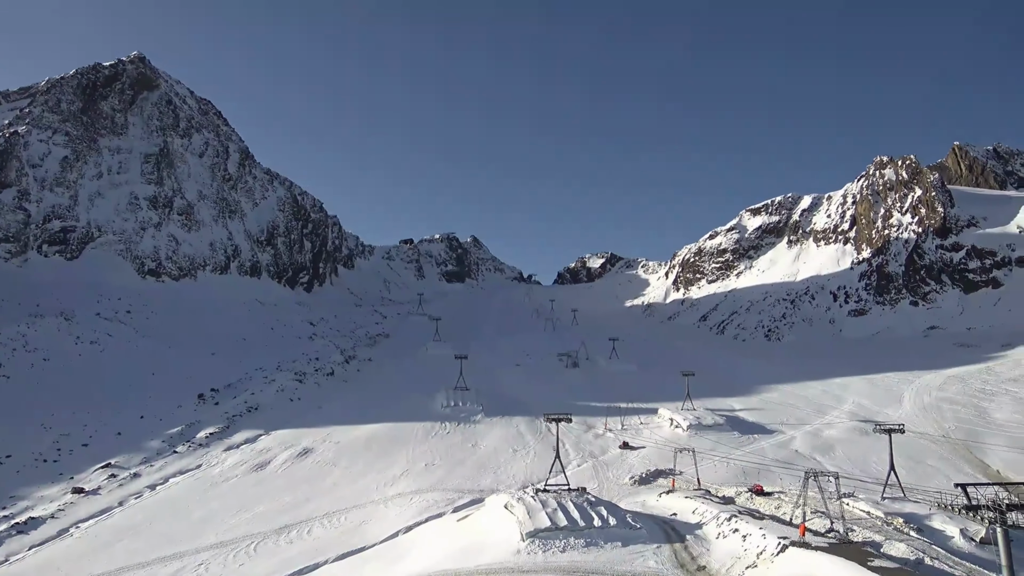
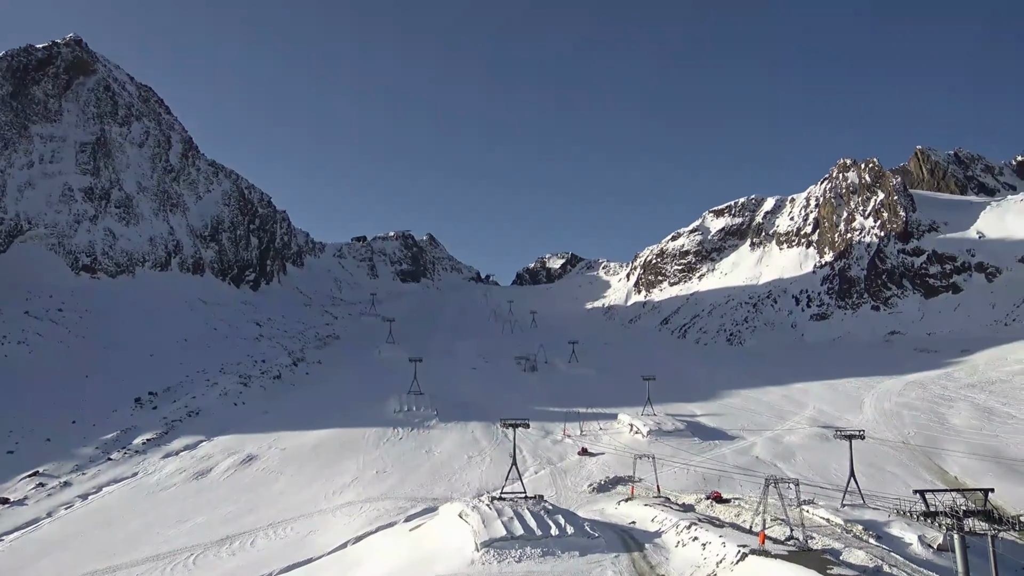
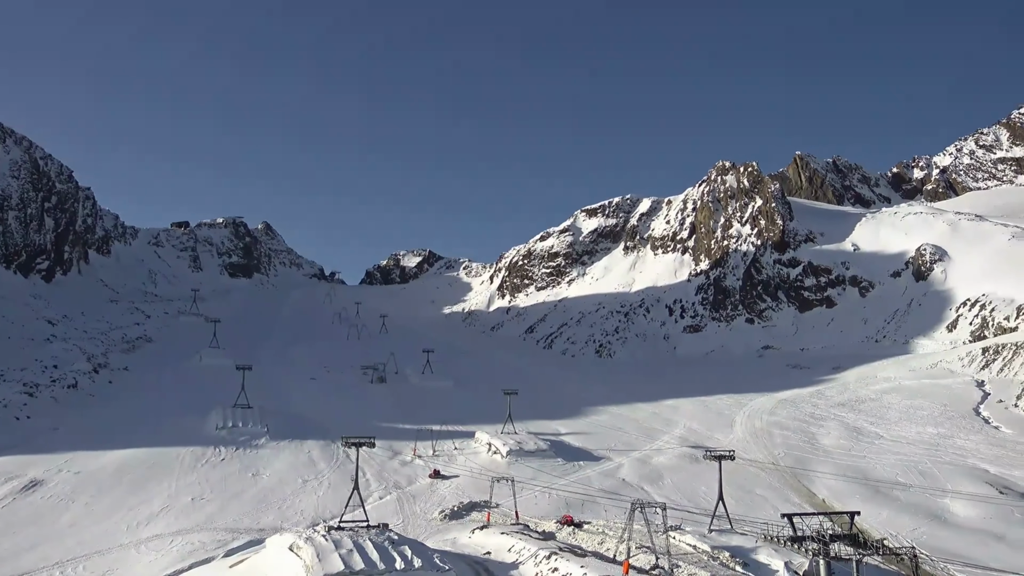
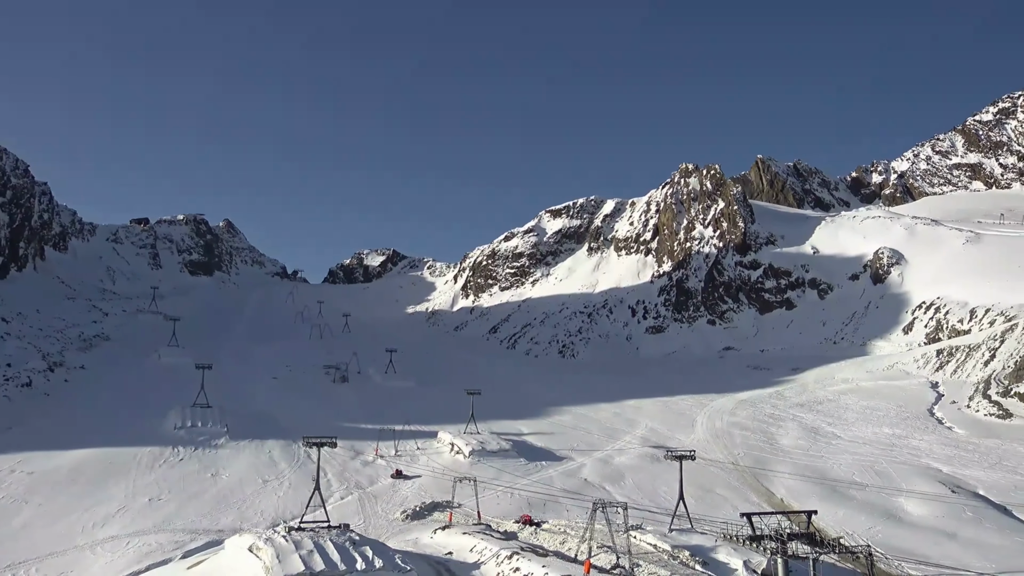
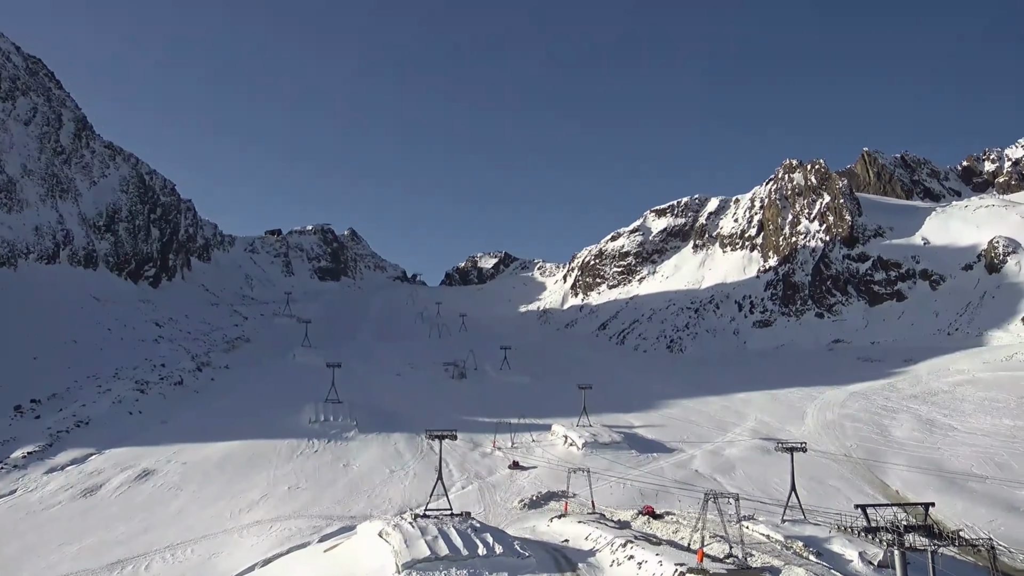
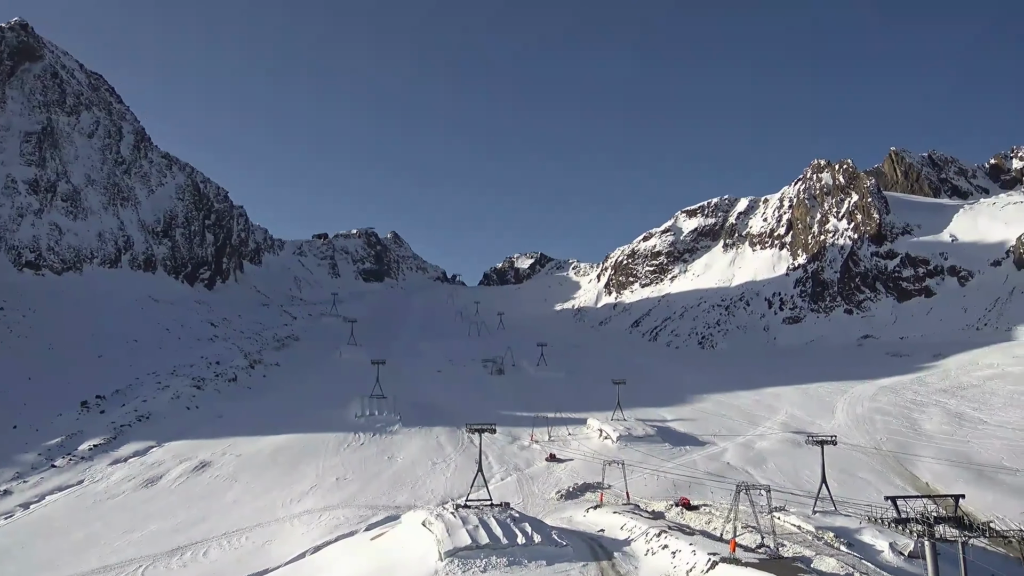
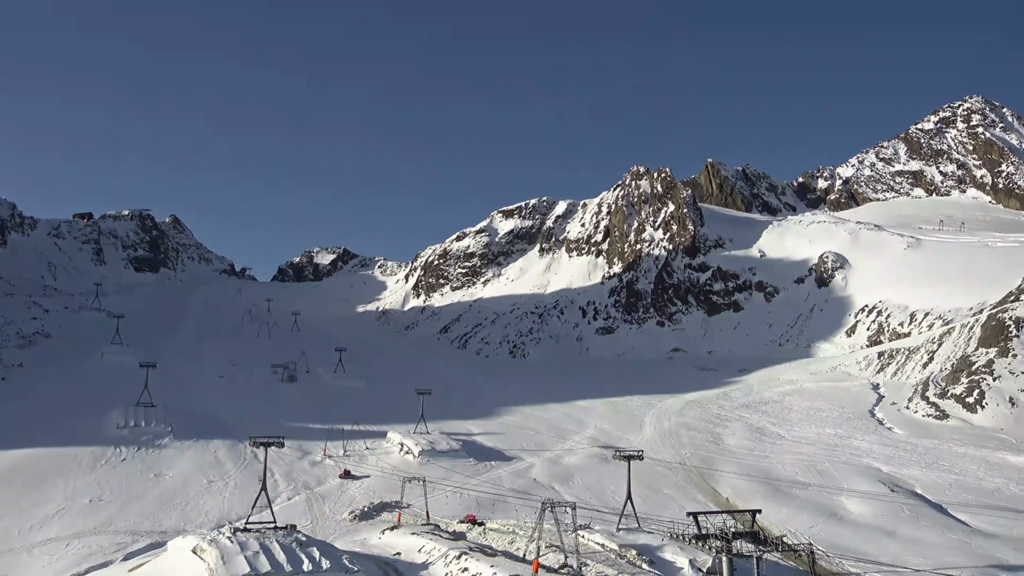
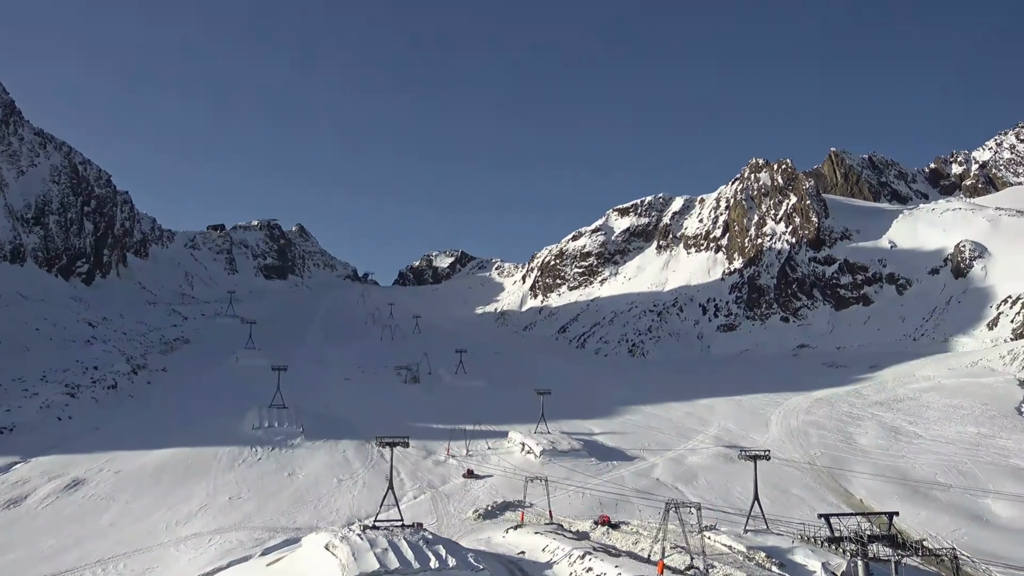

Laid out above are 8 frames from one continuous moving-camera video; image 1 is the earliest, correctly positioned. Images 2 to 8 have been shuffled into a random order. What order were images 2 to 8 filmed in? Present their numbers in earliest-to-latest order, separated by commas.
2, 6, 5, 8, 3, 4, 7
